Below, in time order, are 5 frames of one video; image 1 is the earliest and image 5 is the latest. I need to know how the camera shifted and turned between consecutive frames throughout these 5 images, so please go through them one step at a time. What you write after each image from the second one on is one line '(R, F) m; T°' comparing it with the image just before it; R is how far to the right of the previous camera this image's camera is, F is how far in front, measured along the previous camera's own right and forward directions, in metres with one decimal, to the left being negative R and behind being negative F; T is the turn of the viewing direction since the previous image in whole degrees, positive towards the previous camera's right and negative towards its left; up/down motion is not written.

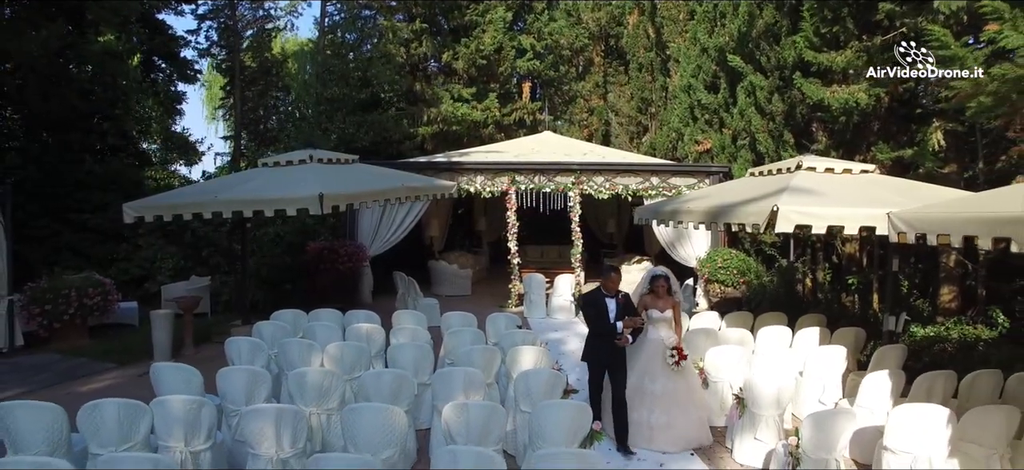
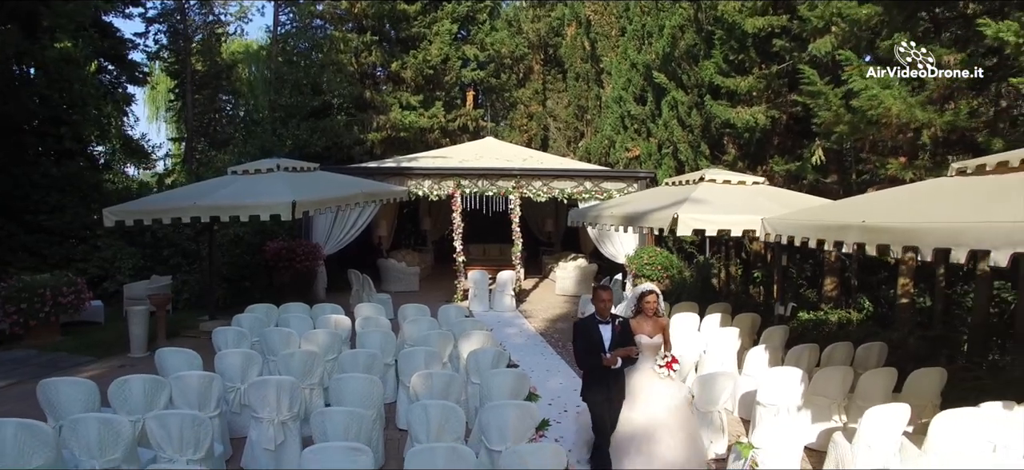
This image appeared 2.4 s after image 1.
(-0.1, -1.1) m; +5°
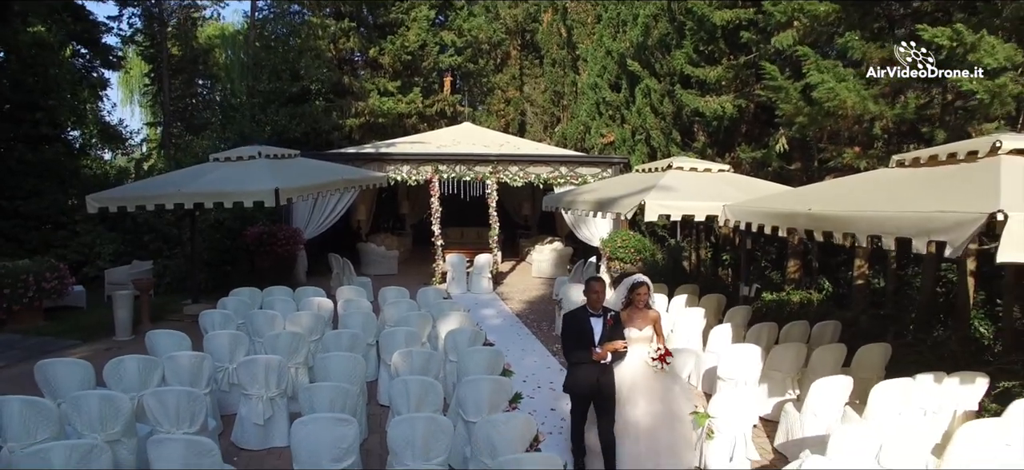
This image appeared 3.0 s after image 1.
(0.0, -0.3) m; +2°
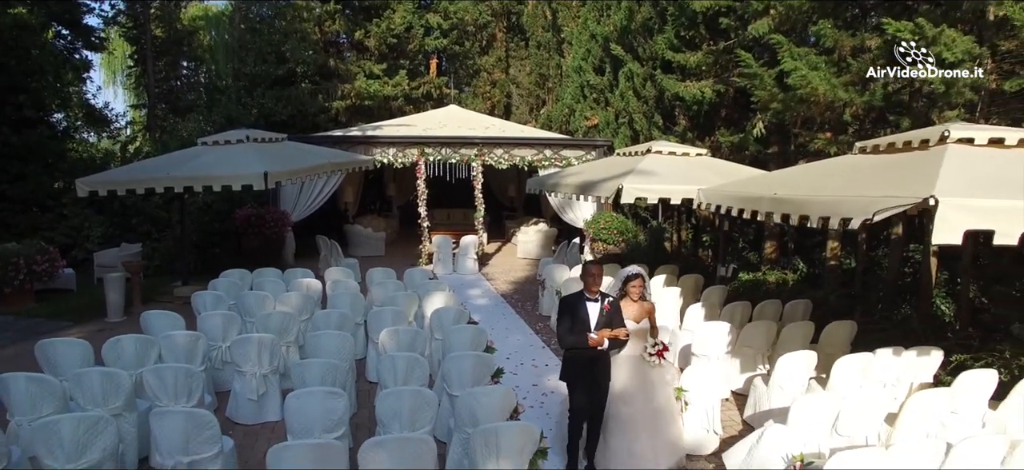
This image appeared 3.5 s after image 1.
(0.0, -0.2) m; +1°
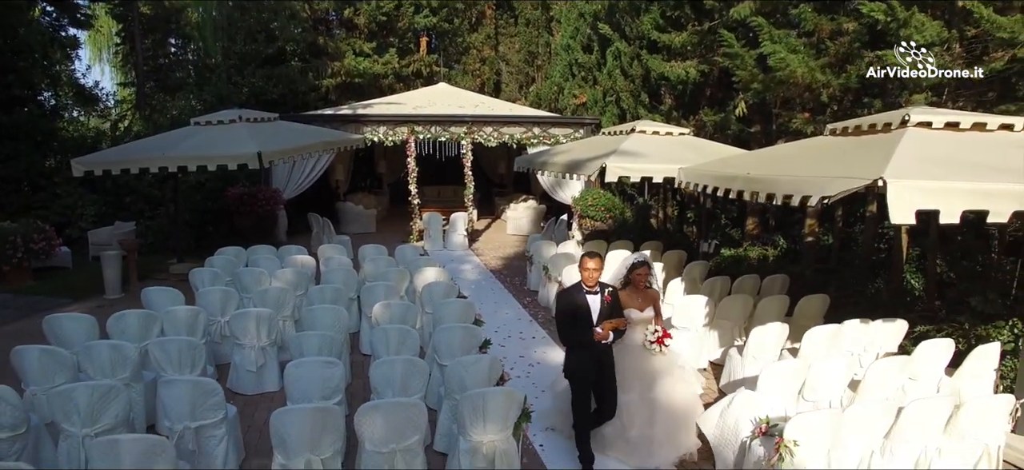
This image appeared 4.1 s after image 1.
(0.0, -0.3) m; +1°
